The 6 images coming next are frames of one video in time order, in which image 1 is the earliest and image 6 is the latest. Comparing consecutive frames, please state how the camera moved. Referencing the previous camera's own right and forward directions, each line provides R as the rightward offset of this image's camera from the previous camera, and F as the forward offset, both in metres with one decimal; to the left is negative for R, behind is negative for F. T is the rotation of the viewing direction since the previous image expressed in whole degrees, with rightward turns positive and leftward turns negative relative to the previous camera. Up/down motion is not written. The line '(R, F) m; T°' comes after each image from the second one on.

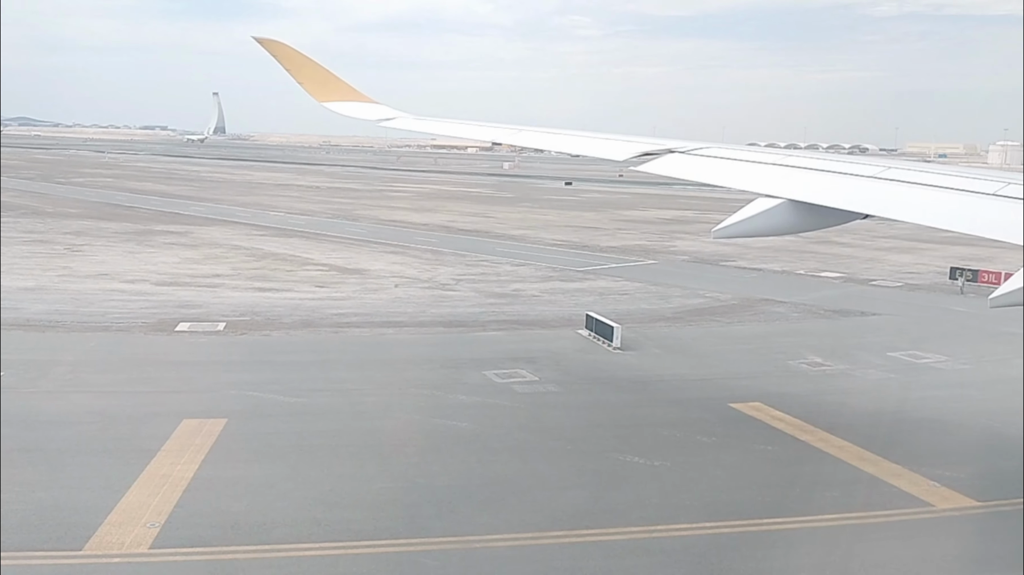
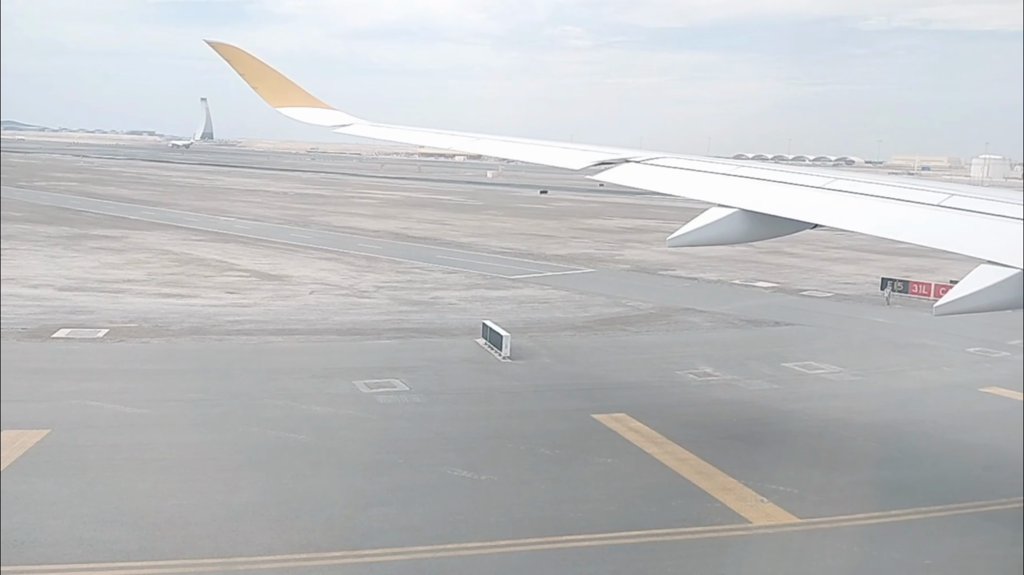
(+1.5, +0.3) m; +1°
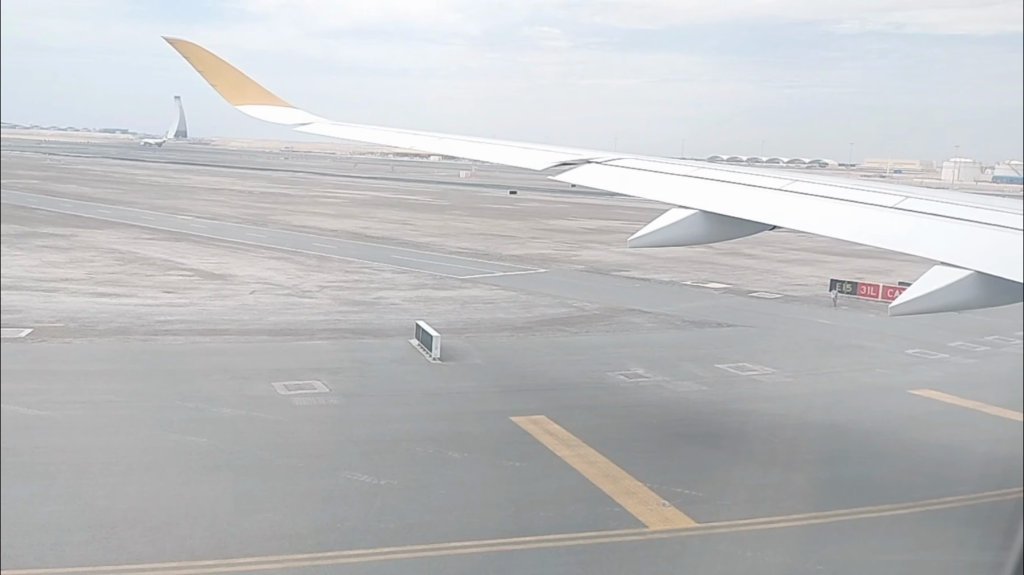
(+0.6, +0.1) m; +2°
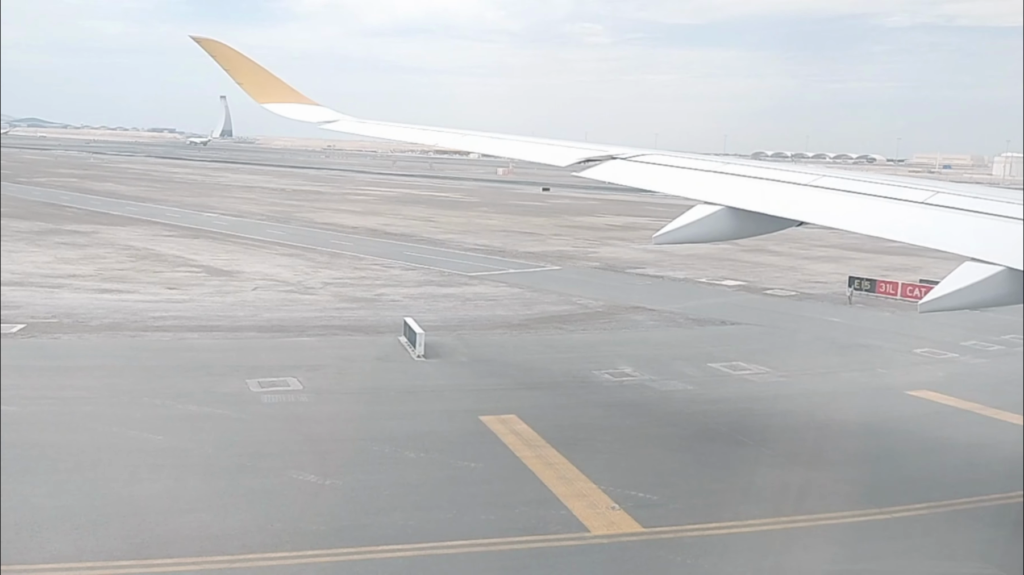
(+0.8, +0.2) m; -2°
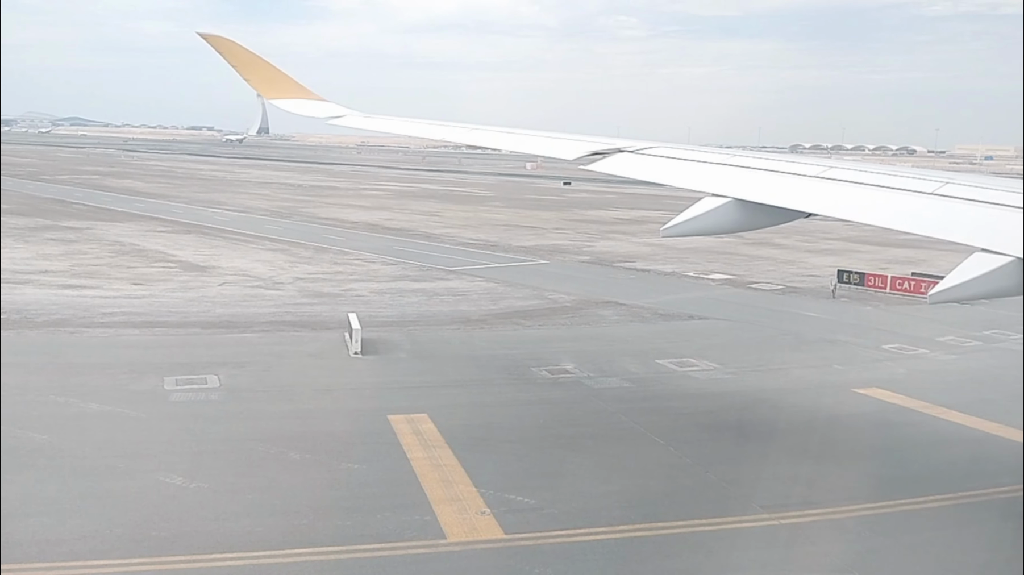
(+1.3, +0.4) m; -2°
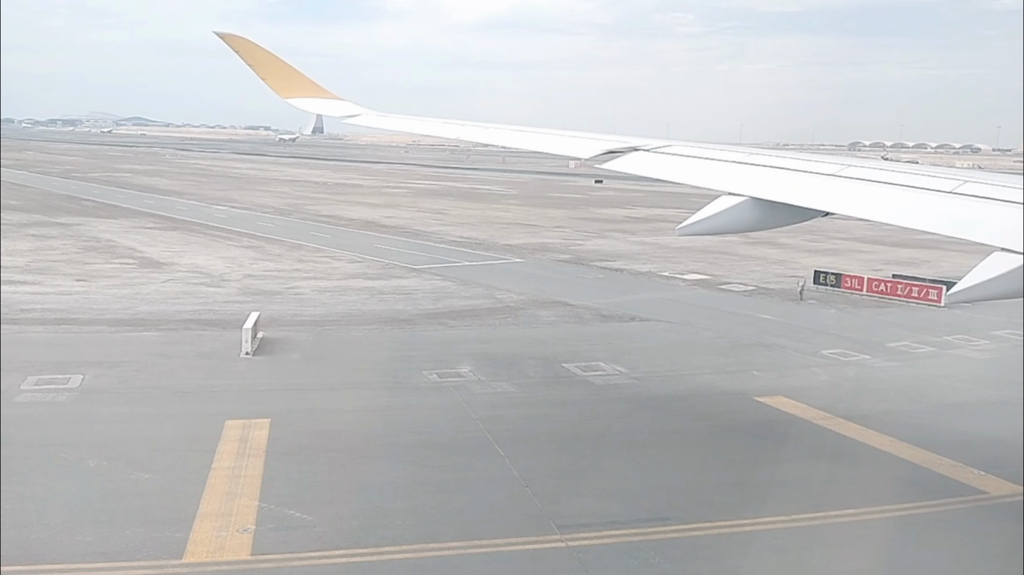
(+2.0, +0.6) m; -3°
